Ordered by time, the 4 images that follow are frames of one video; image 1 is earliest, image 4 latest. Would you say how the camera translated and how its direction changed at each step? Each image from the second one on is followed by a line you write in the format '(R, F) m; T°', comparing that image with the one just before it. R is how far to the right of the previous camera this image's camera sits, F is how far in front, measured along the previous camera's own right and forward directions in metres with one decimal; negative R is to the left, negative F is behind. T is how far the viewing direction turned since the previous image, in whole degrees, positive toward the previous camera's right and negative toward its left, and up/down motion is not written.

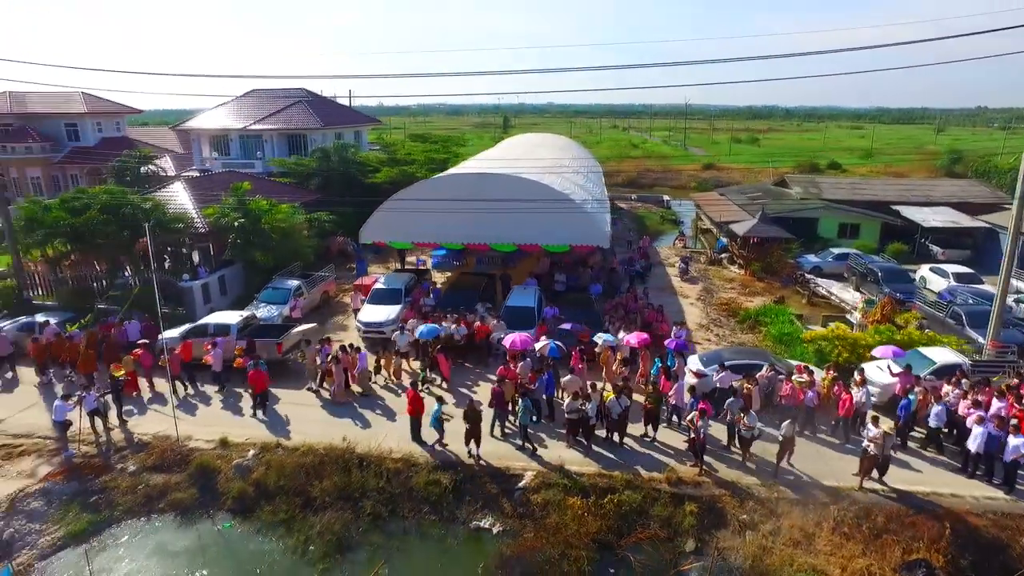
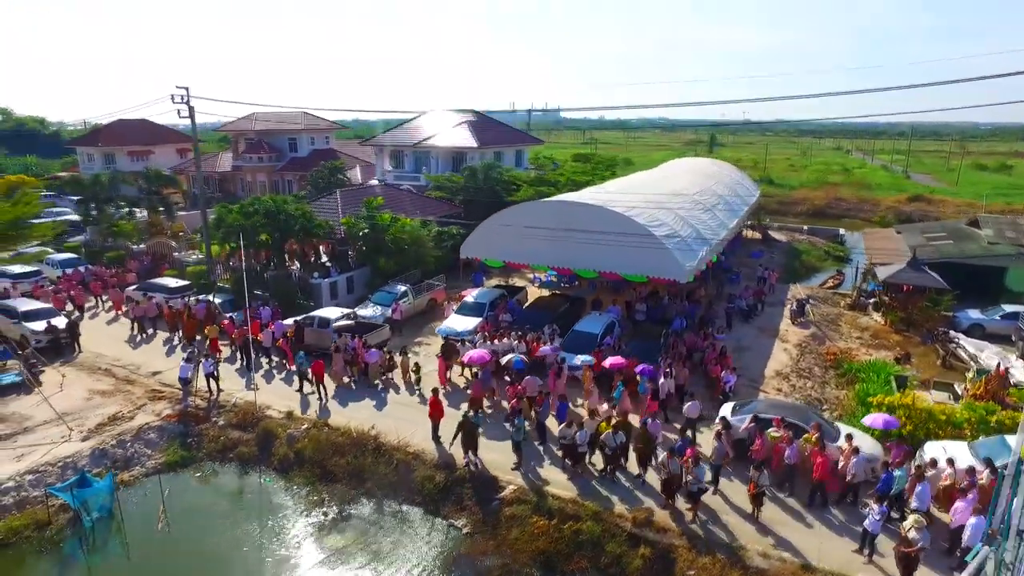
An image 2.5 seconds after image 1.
(+4.1, -0.4) m; -19°
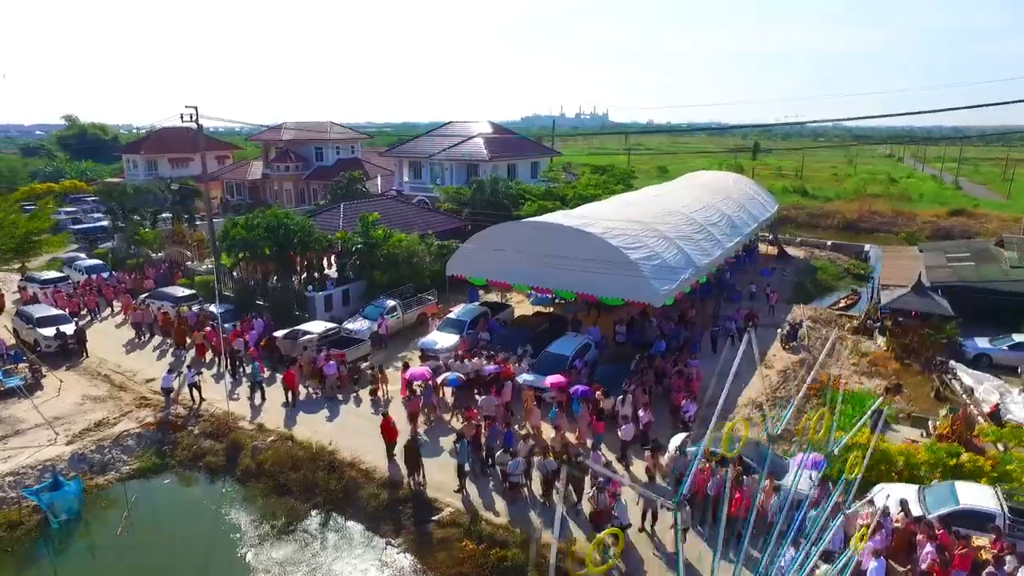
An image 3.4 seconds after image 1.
(+2.2, -0.1) m; -5°
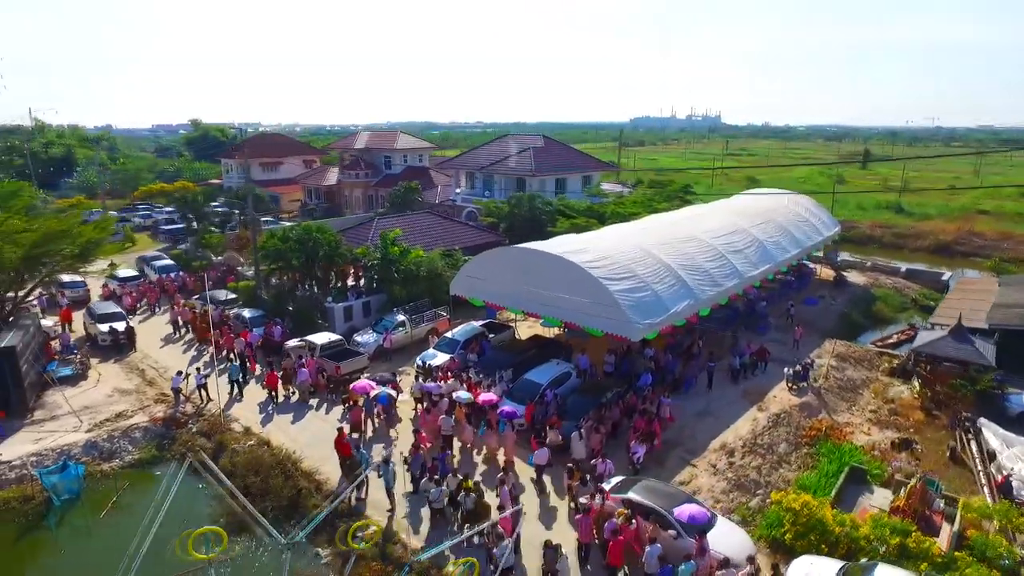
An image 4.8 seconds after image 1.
(+3.7, 0.0) m; -10°
